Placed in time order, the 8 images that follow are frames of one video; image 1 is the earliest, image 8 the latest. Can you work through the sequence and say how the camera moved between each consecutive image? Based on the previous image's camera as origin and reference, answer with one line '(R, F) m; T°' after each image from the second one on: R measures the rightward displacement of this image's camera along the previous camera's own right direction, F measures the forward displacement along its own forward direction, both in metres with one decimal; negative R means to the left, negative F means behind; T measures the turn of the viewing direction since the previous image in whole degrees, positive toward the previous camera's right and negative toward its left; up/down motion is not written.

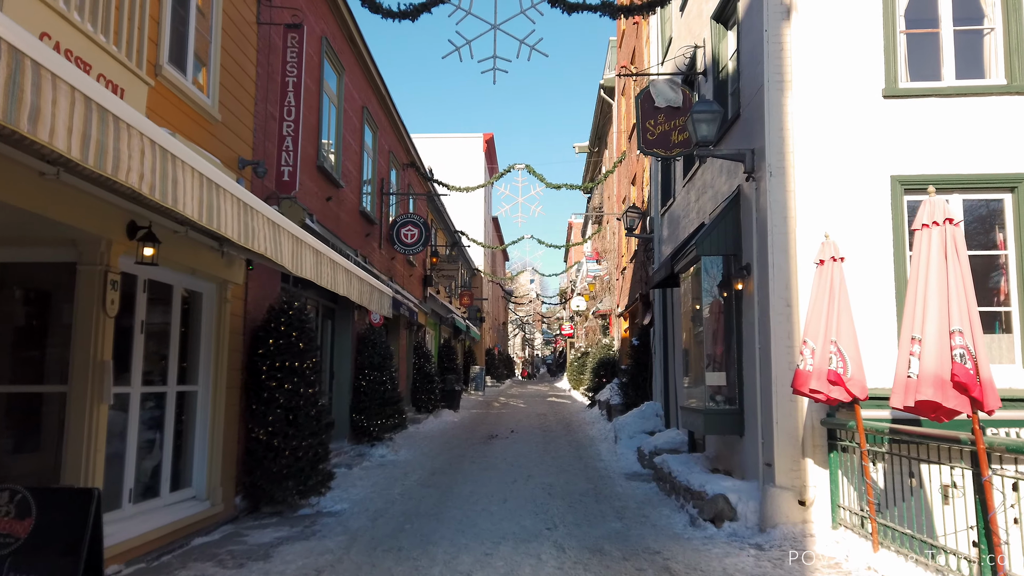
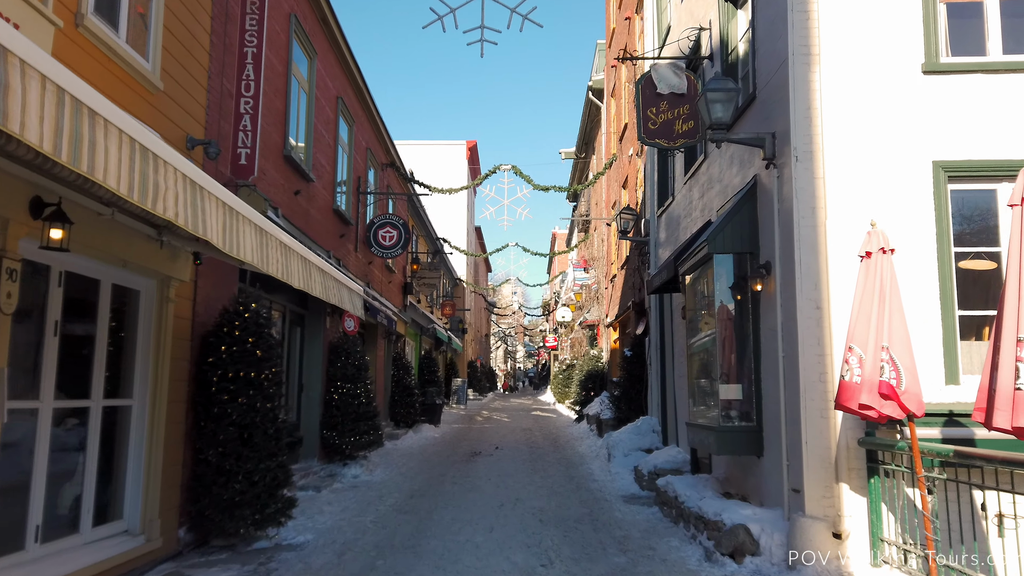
(-0.1, +0.8) m; +1°
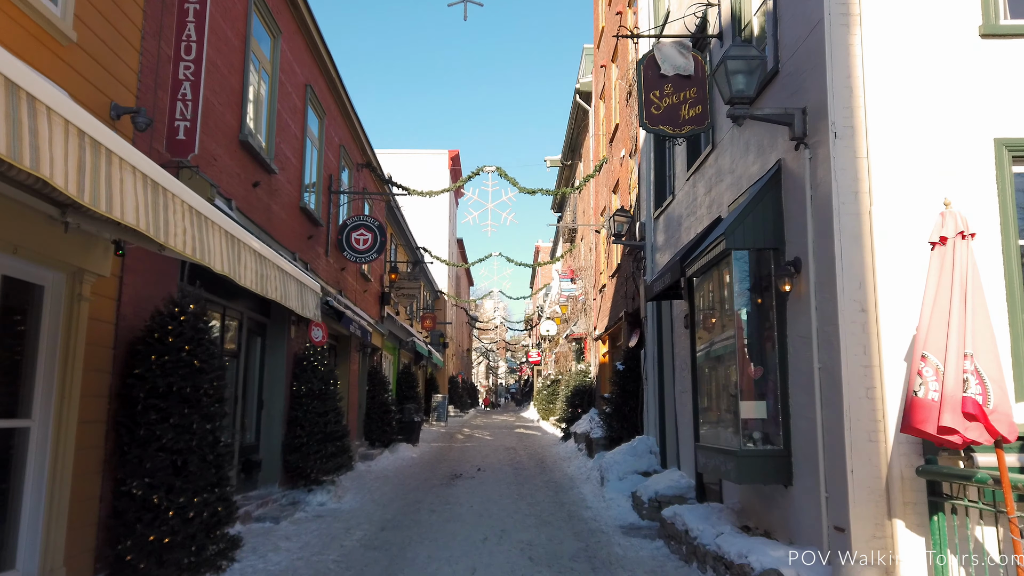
(0.0, +0.9) m; +1°
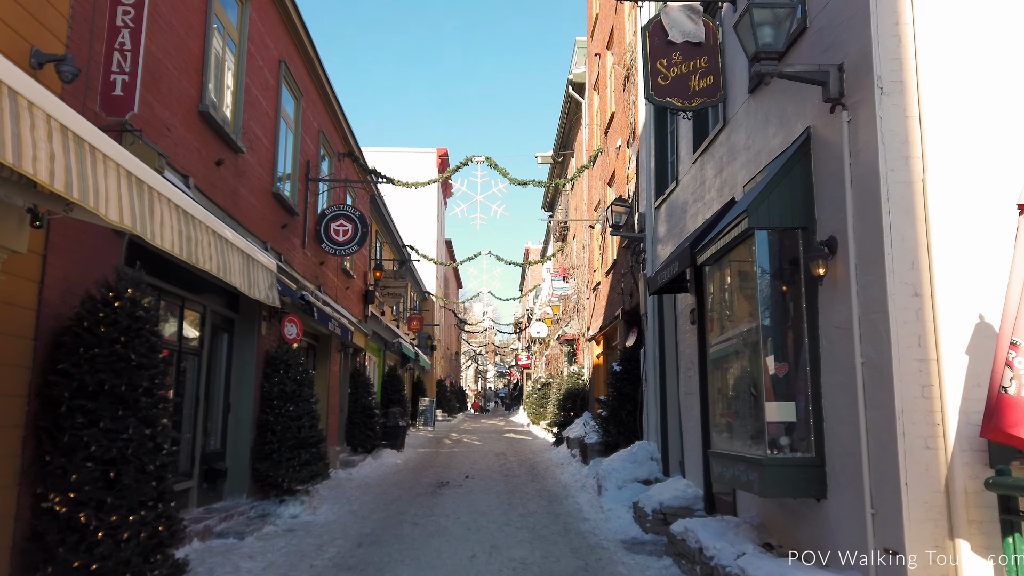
(0.0, +0.7) m; +1°
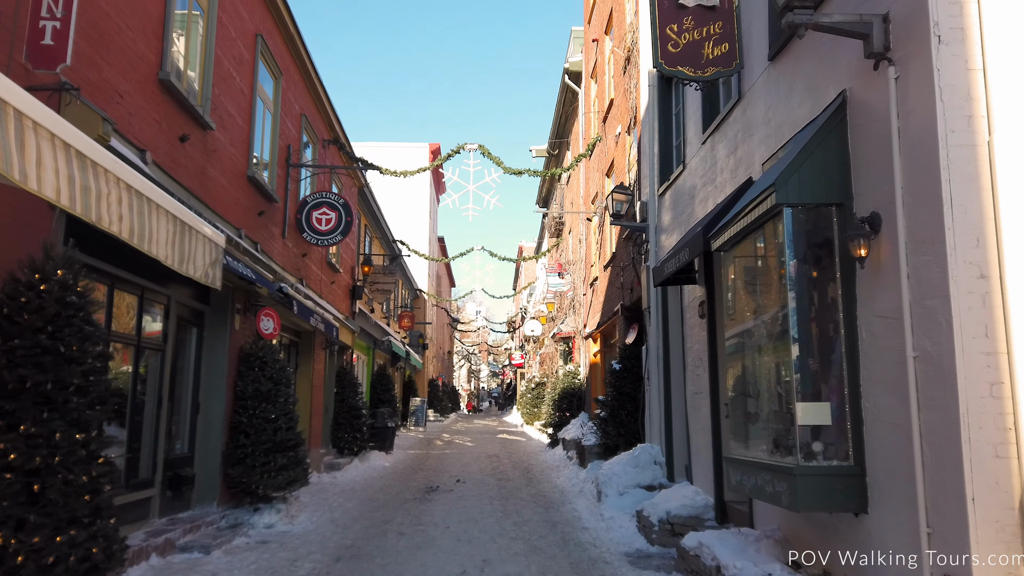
(0.0, +0.6) m; 0°
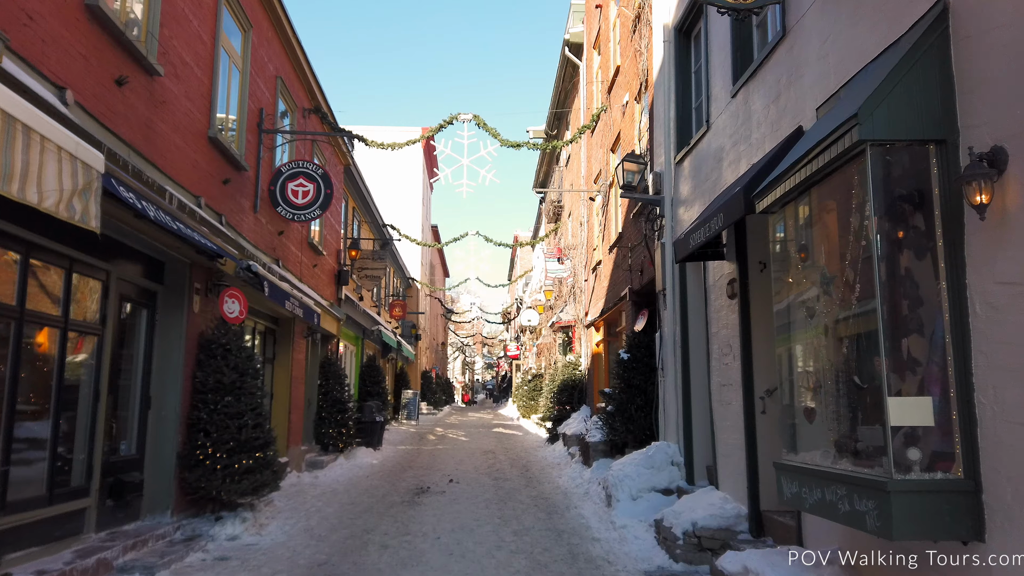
(0.0, +1.0) m; 0°
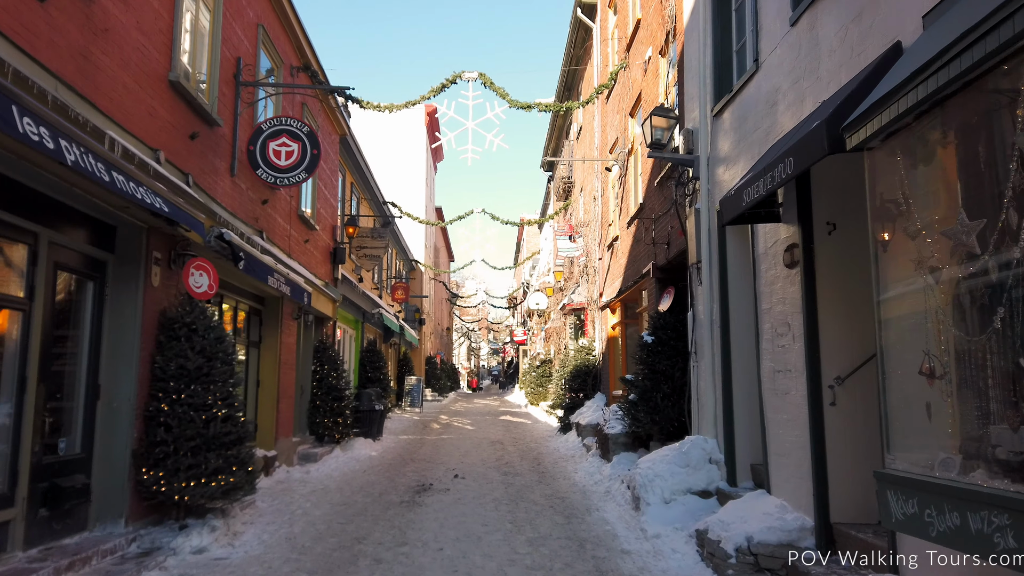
(-0.1, +1.0) m; 0°
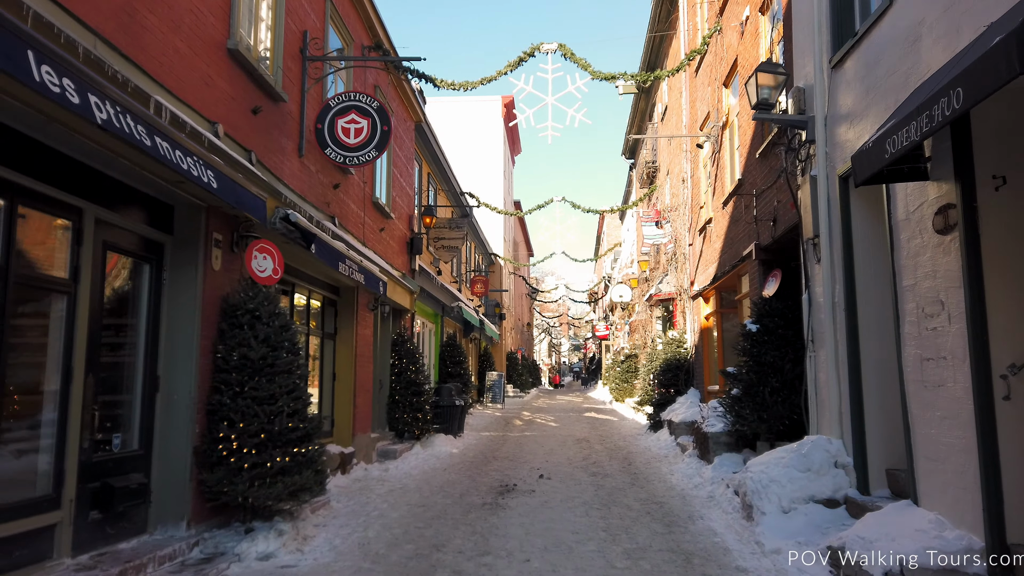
(-0.1, +0.7) m; -6°
